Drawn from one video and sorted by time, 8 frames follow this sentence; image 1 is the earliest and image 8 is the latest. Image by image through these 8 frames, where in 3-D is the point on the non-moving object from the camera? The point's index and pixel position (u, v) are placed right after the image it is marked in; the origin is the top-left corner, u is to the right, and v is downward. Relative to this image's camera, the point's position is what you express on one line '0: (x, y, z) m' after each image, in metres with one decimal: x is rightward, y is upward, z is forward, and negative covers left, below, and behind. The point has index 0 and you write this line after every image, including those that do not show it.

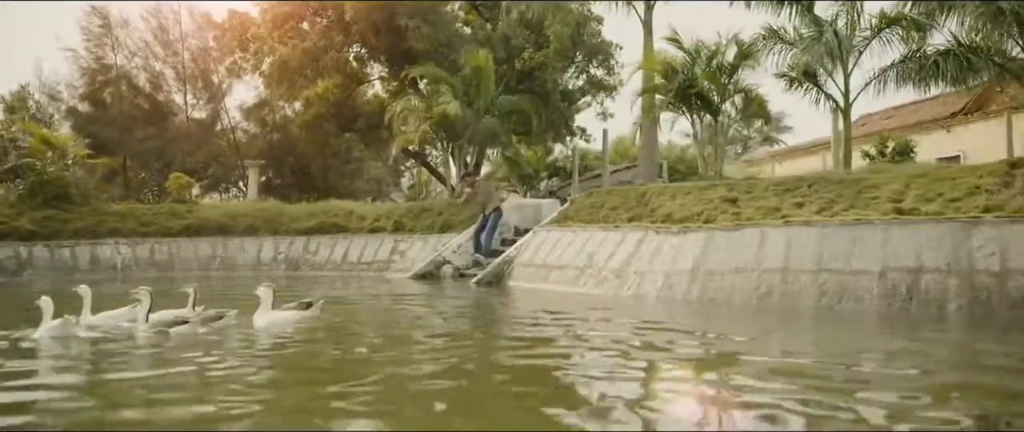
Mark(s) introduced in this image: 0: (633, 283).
0: (+1.9, -1.0, +11.2) m
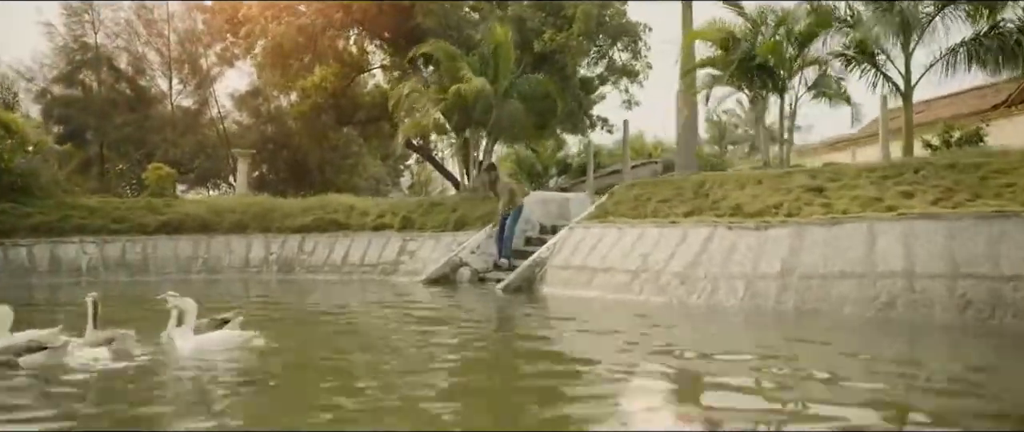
0: (+2.4, -0.9, +9.1) m
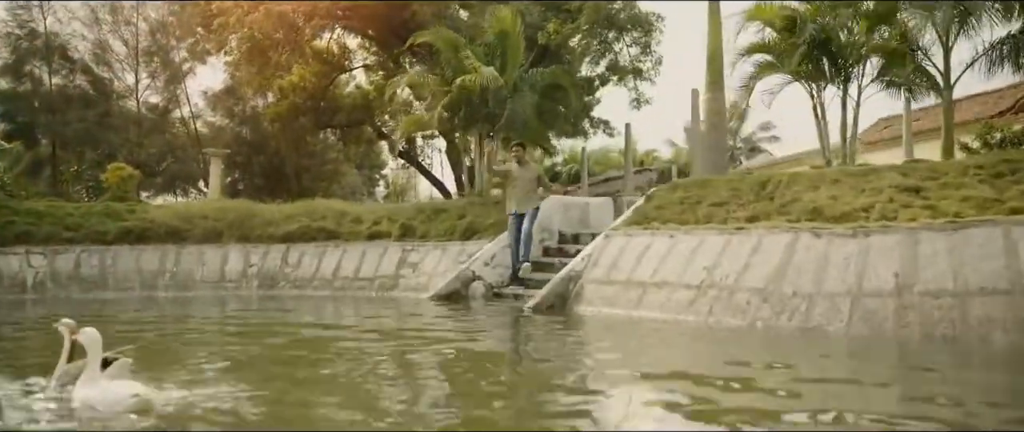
0: (+2.9, -1.0, +7.5) m
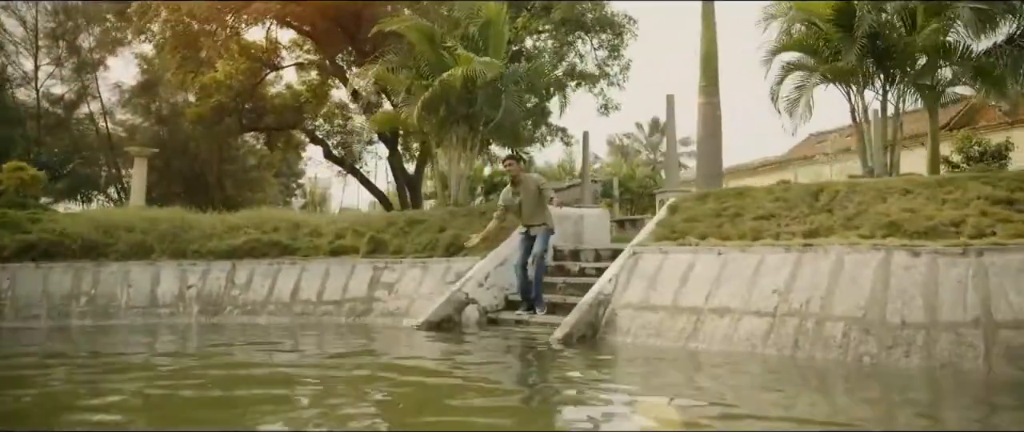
0: (+3.4, -1.1, +6.3) m
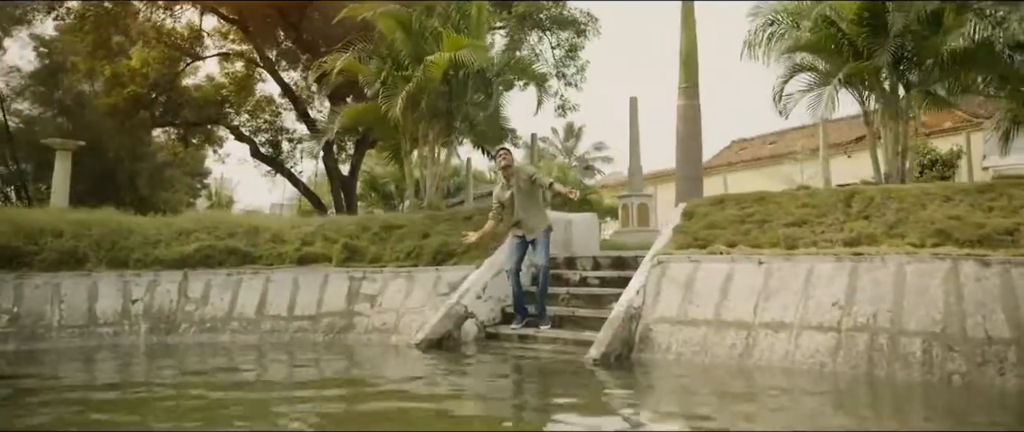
0: (+3.9, -1.2, +5.9) m
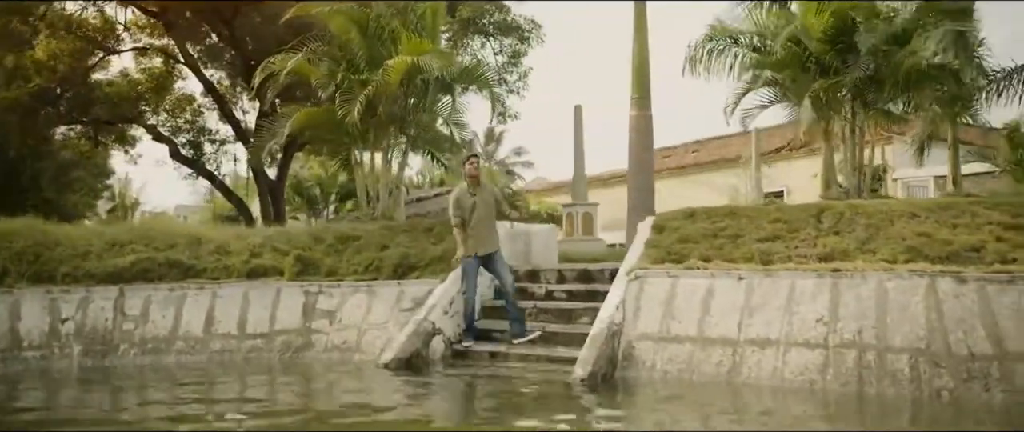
0: (+3.9, -1.3, +6.1) m
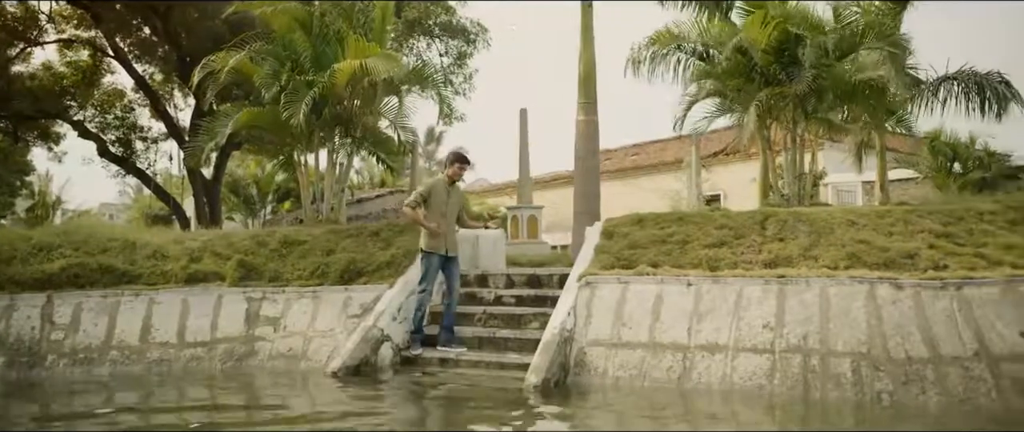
0: (+3.5, -1.4, +6.4) m
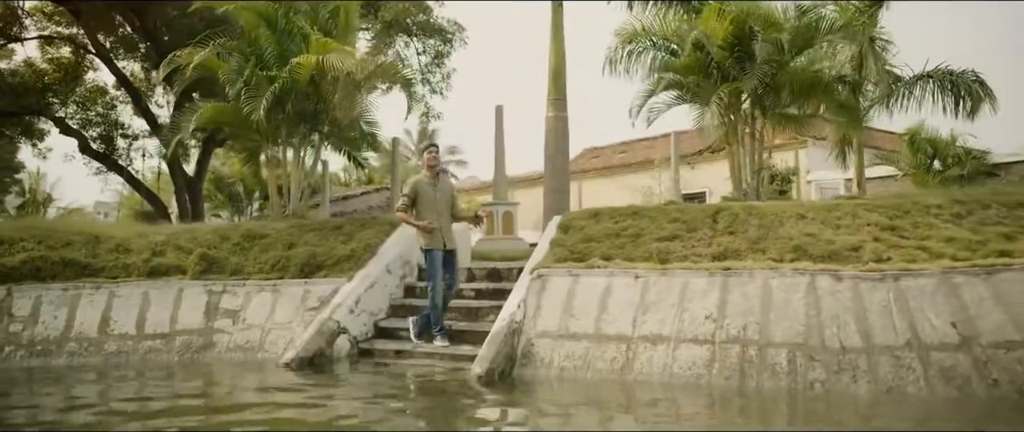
0: (+3.0, -1.3, +6.5) m
